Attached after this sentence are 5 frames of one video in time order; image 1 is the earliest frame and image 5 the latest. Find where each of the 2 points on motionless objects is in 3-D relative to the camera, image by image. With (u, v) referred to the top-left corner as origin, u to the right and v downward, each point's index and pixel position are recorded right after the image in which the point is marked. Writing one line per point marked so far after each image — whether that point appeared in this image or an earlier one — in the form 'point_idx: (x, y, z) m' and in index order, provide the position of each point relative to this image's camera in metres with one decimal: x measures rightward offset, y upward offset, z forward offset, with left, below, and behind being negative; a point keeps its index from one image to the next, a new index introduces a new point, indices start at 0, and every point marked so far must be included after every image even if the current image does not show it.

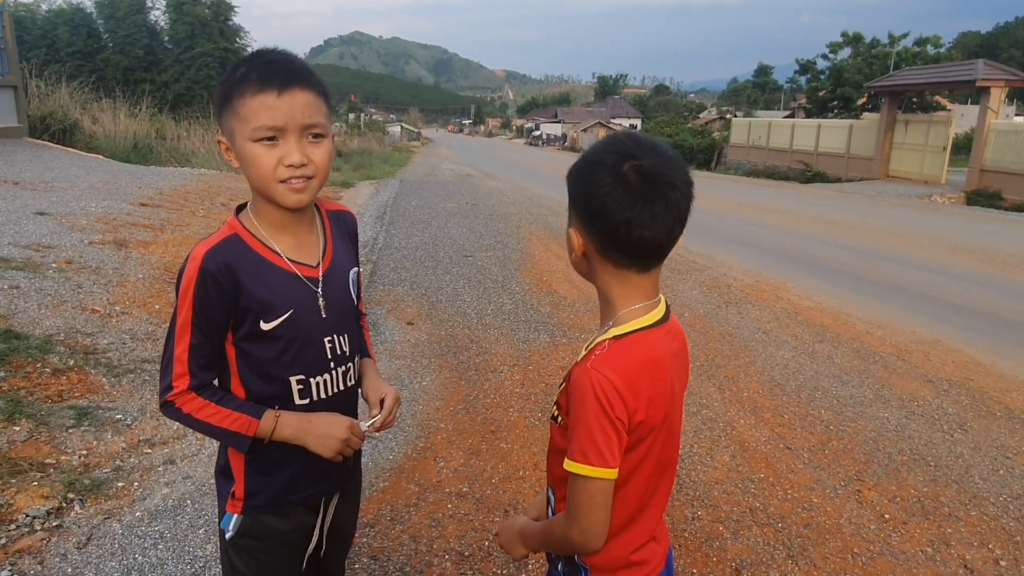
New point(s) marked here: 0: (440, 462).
0: (-0.3, -0.7, +3.2) m
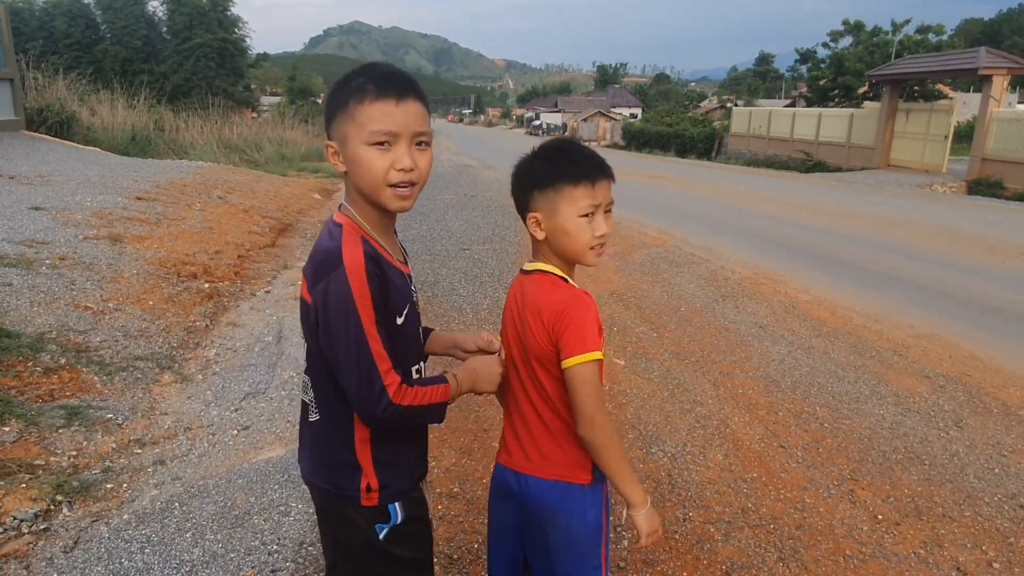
0: (-0.3, -0.7, +3.1) m
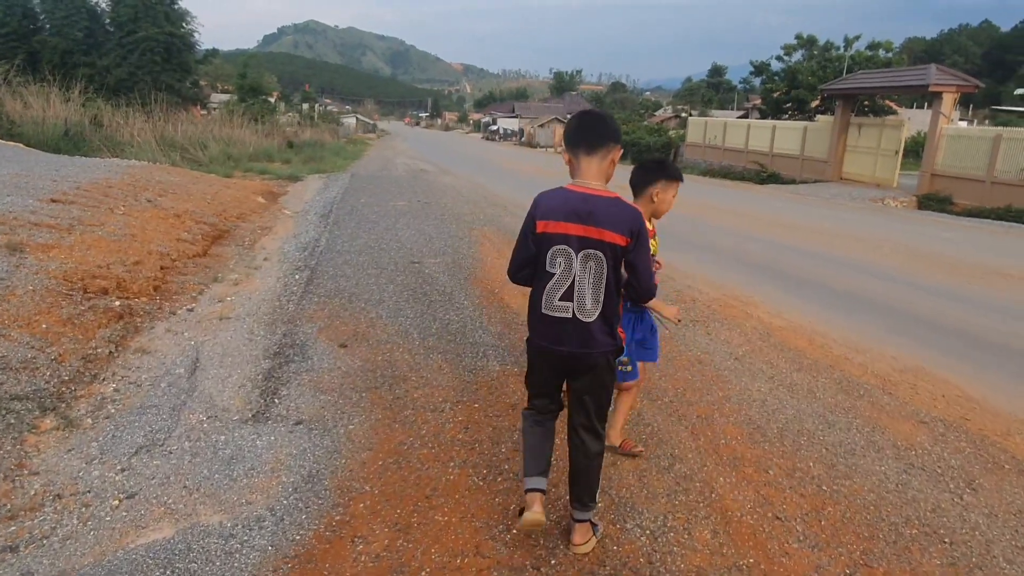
0: (-0.5, -0.9, +2.6) m
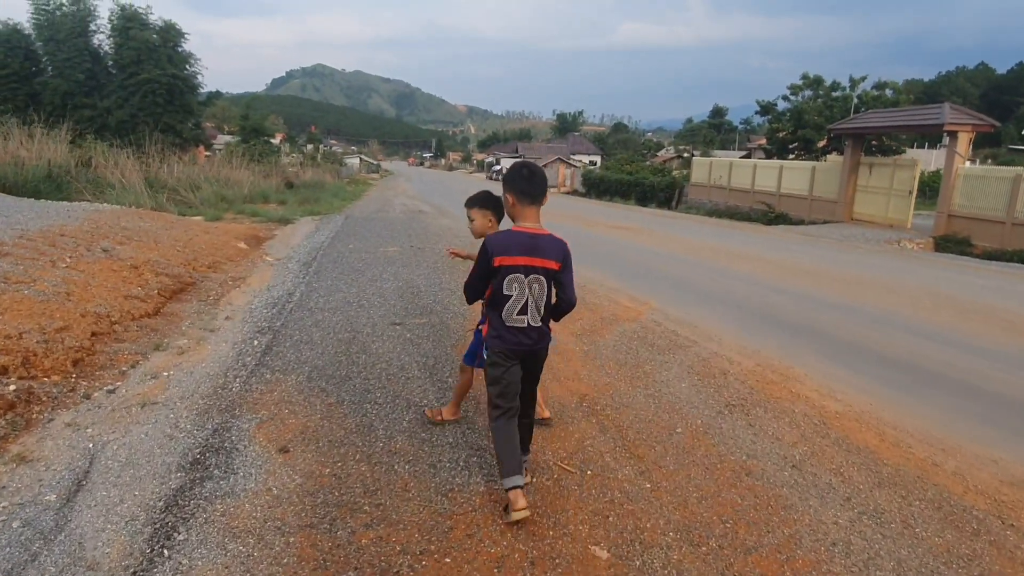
0: (-0.6, -1.2, +1.4) m
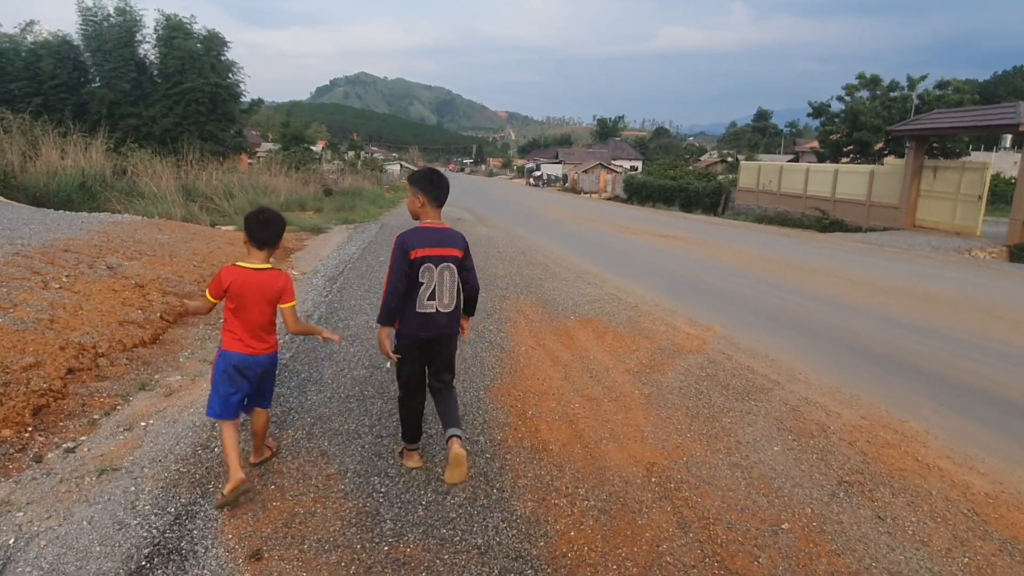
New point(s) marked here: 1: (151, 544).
0: (-0.5, -1.4, +0.5) m
1: (-1.4, -1.0, +2.9) m
